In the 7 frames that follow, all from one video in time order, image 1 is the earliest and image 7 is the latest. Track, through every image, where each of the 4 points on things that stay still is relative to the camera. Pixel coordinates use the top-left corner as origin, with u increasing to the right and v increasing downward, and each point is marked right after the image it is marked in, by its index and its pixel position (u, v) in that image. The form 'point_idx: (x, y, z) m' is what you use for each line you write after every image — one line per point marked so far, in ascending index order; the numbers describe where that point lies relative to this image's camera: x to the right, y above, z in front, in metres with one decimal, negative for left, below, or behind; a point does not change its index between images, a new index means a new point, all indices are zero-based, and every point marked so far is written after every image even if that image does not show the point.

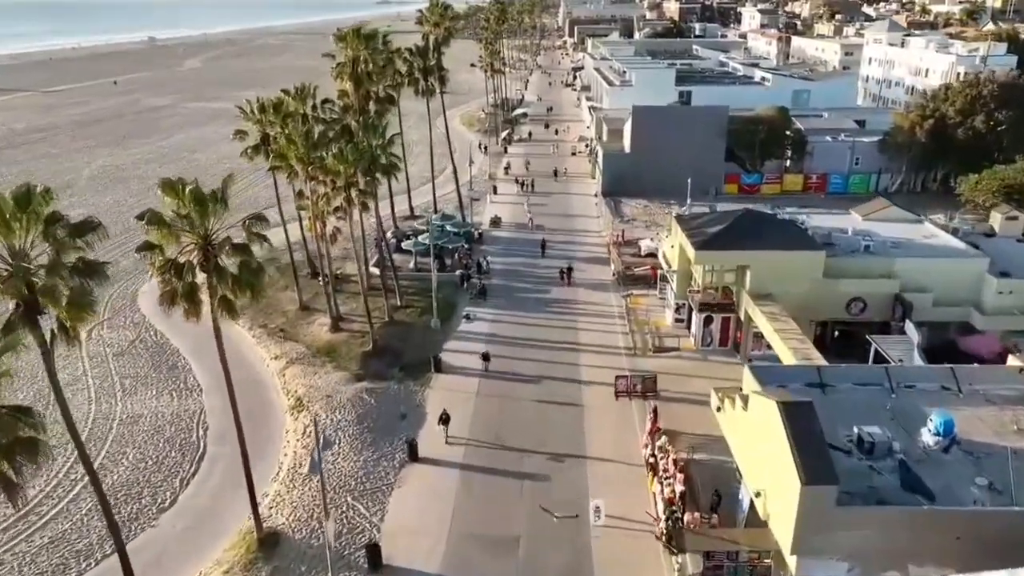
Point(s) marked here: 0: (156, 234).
0: (-8.0, +1.2, +16.8) m
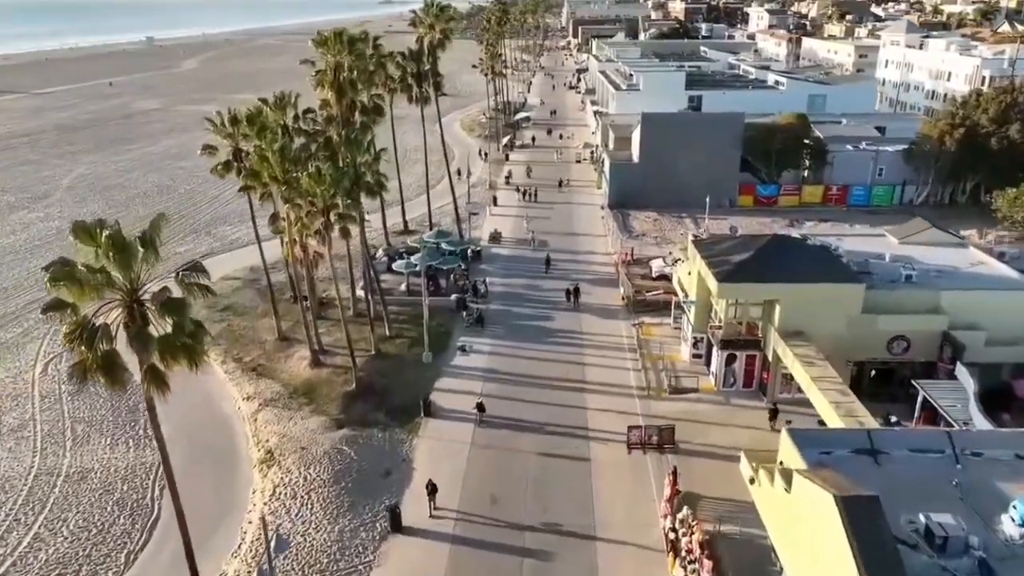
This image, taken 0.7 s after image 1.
0: (-8.1, 0.0, +13.5) m
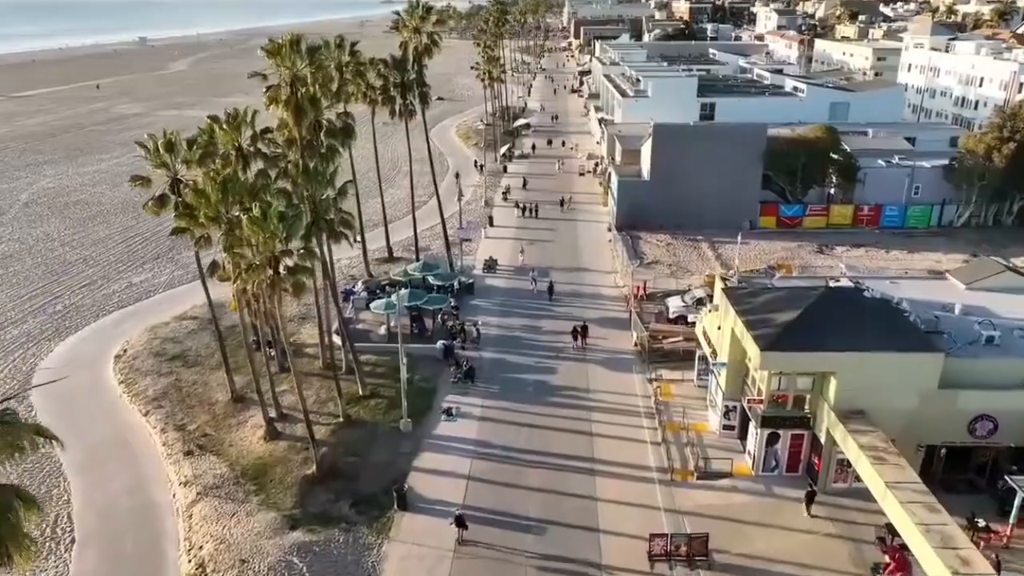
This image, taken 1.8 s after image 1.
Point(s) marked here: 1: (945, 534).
0: (-8.3, -2.0, +8.5) m
1: (+9.6, -5.5, +16.4) m
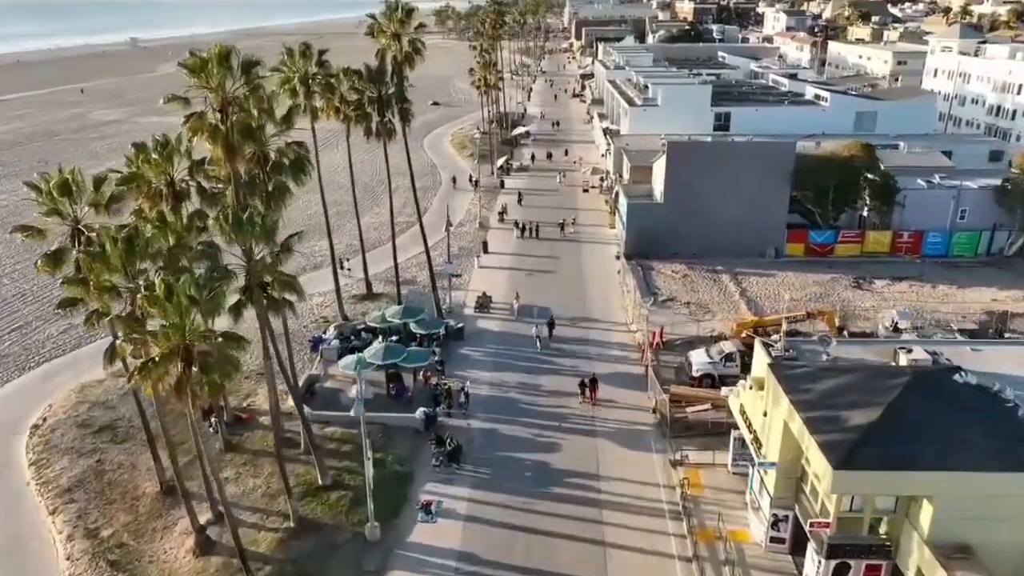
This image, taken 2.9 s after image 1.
0: (-8.5, -4.1, +3.2) m
1: (+9.4, -7.6, +11.2) m
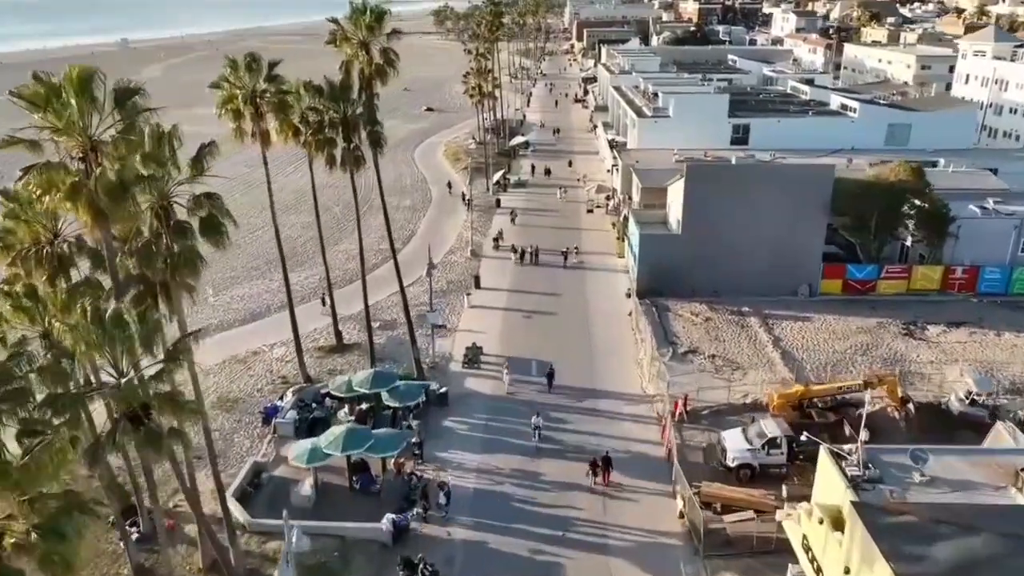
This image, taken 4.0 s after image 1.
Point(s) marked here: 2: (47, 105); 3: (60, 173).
0: (-8.8, -6.3, -2.3) m
1: (+9.2, -9.8, +5.7) m
2: (-7.9, +3.2, +13.1) m
3: (-7.9, +2.1, +13.1) m
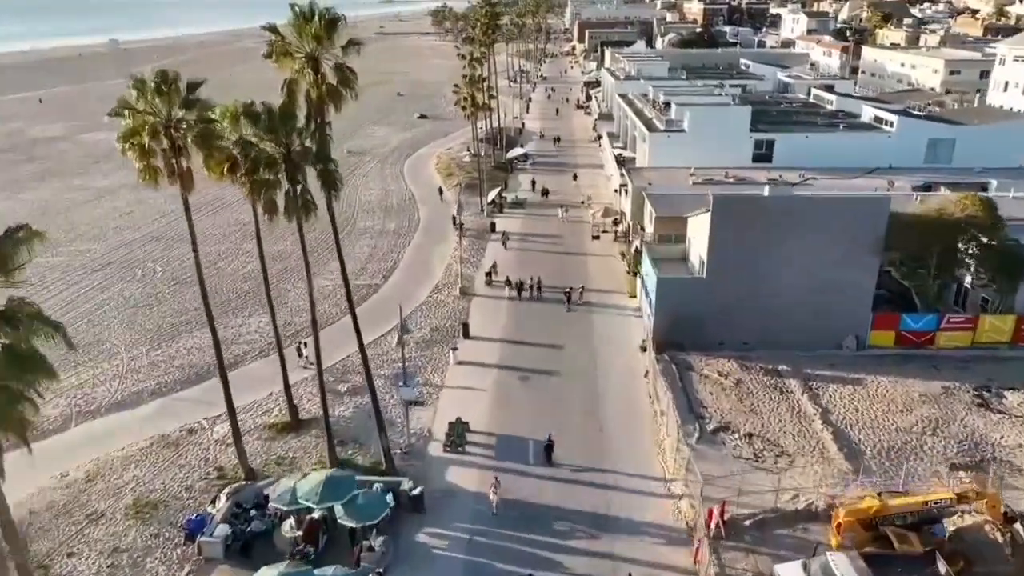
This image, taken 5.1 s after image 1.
0: (-9.1, -8.6, -8.0) m
1: (+8.9, -12.1, -0.1) m
2: (-8.1, +1.0, +7.4) m
3: (-8.2, -0.2, +7.4) m
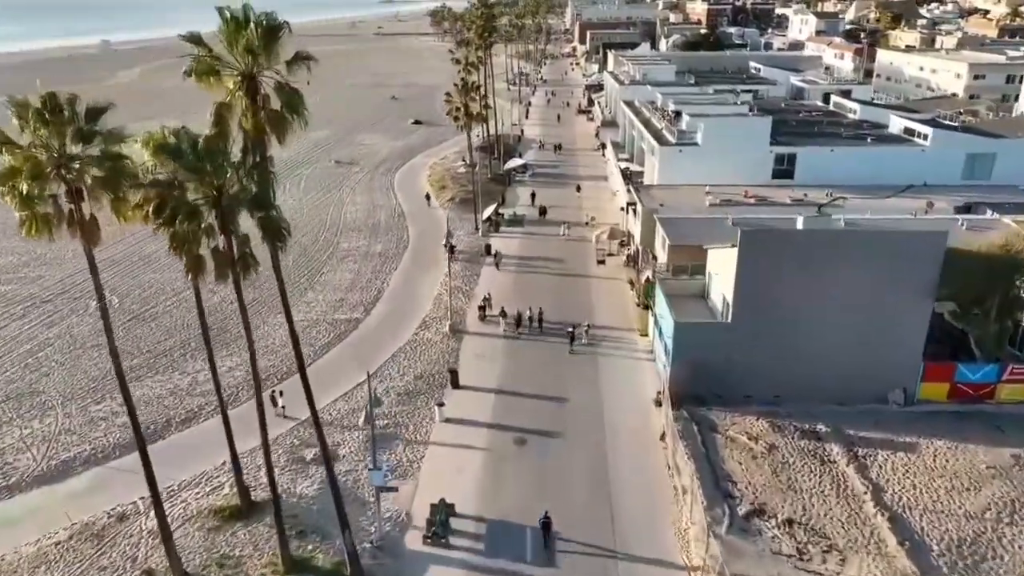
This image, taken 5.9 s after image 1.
0: (-9.3, -10.3, -12.3) m
1: (+8.7, -13.8, -4.4) m
2: (-8.3, -0.8, +3.1) m
3: (-8.4, -1.9, +3.1) m
